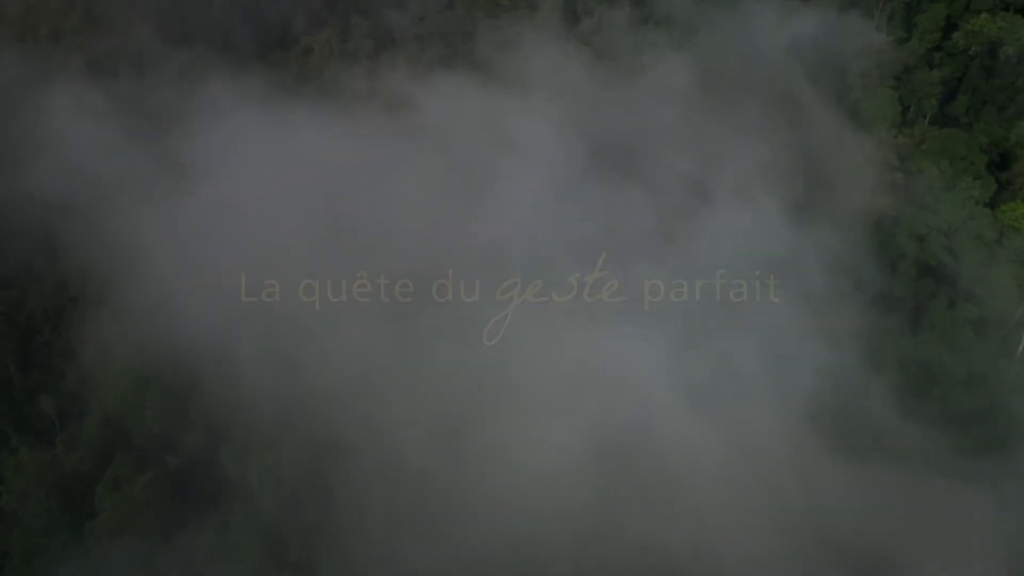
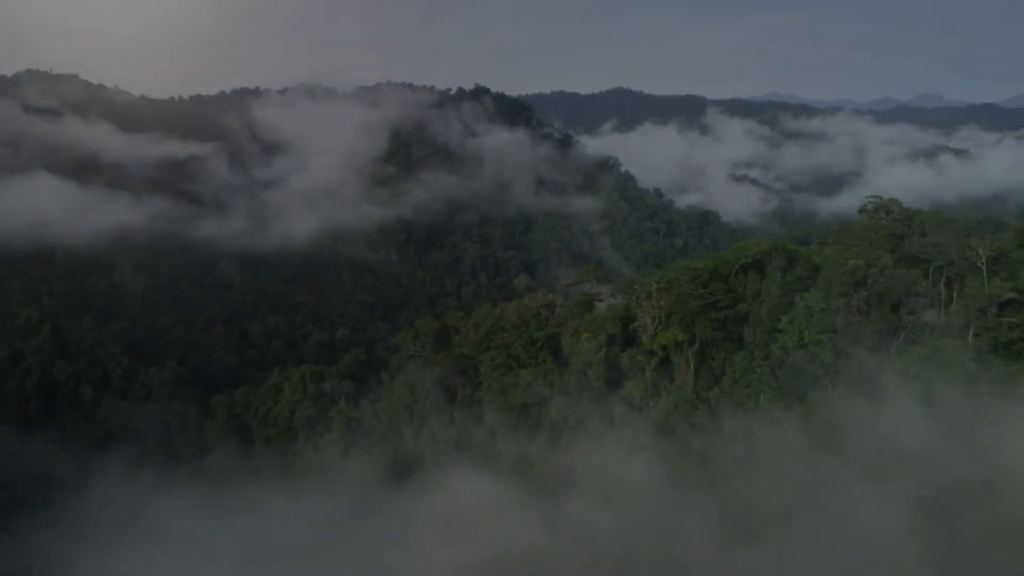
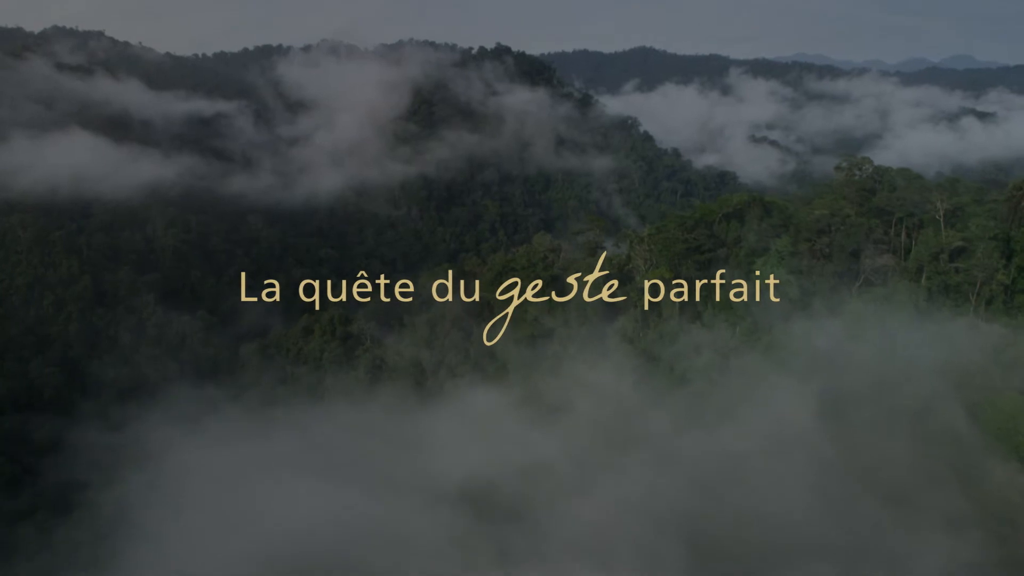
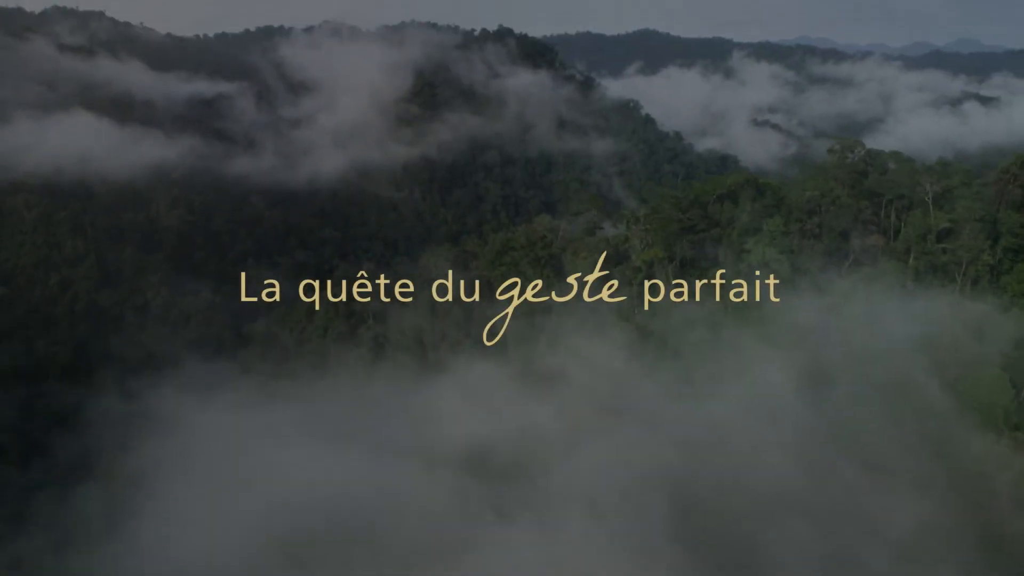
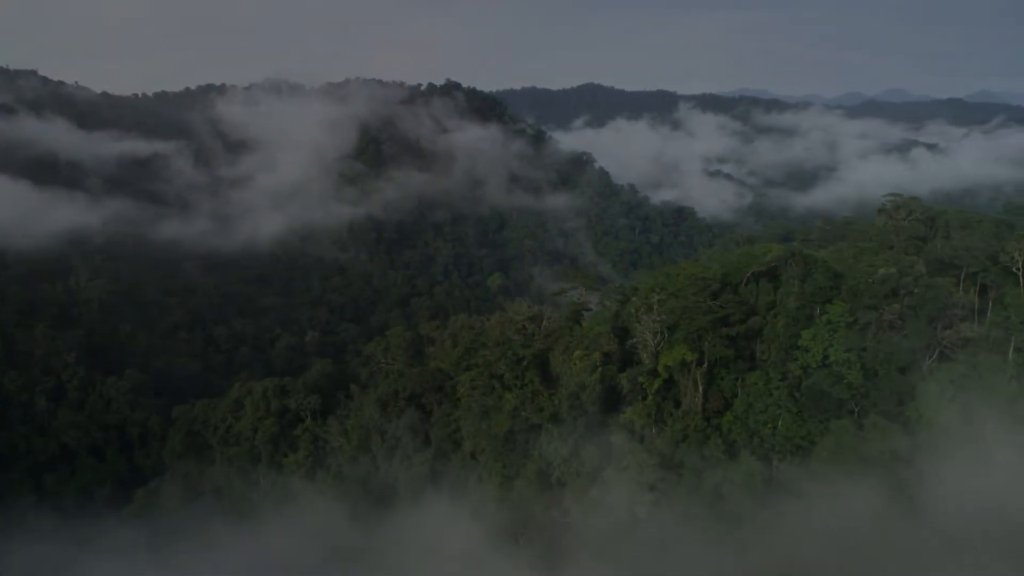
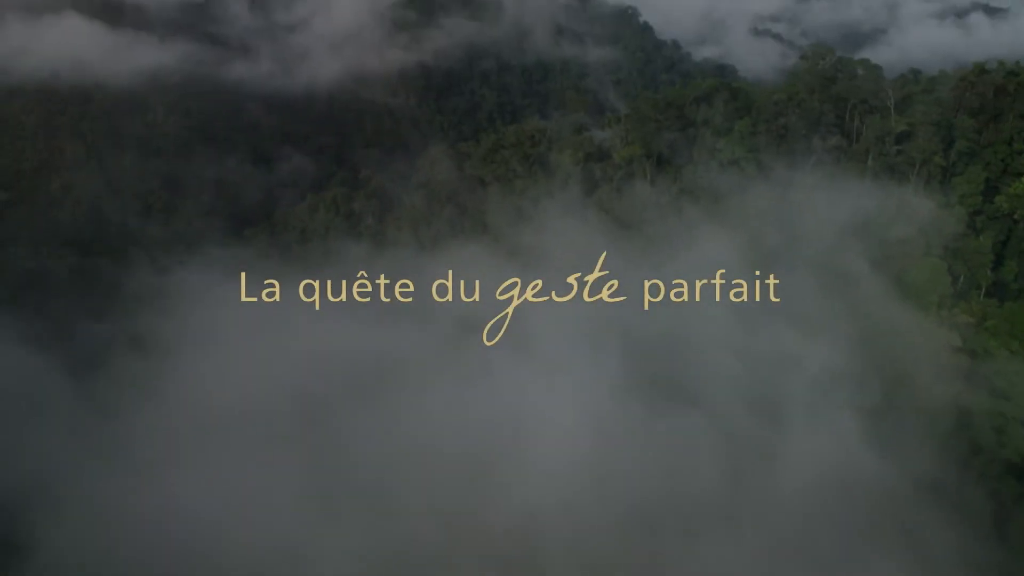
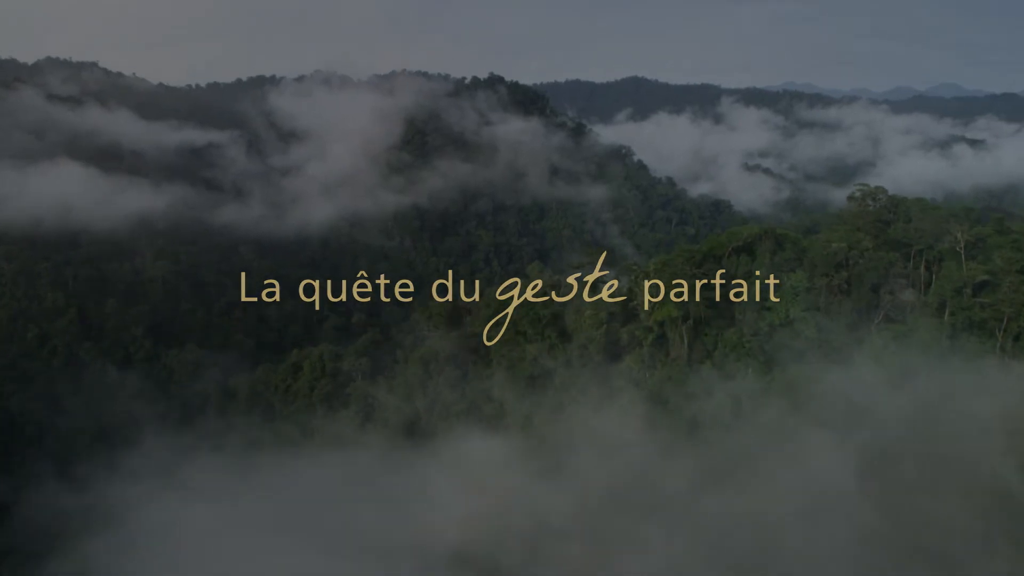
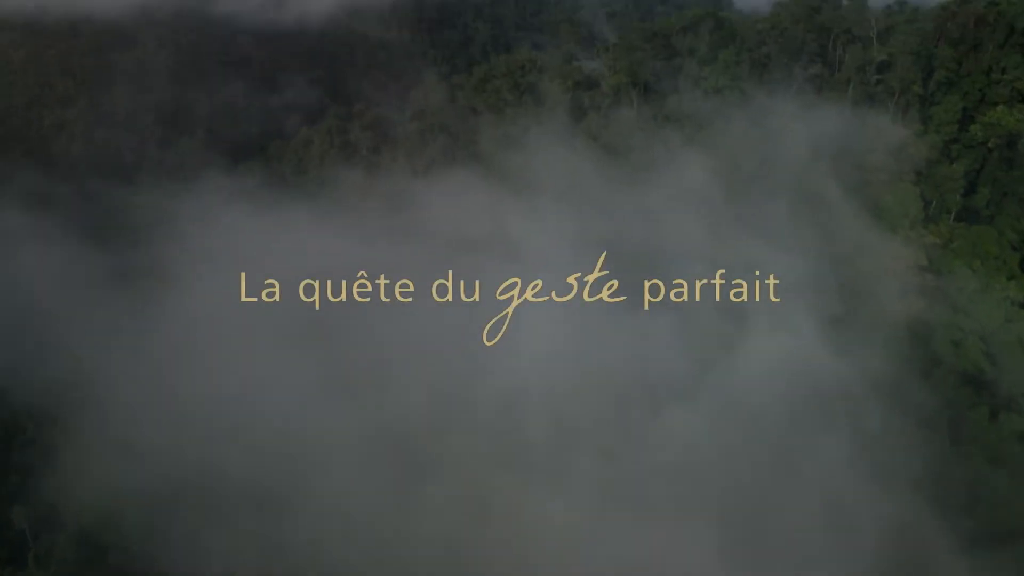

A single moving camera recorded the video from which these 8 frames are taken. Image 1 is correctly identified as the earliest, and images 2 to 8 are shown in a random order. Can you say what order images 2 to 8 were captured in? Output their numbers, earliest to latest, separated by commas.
8, 6, 4, 3, 7, 2, 5
